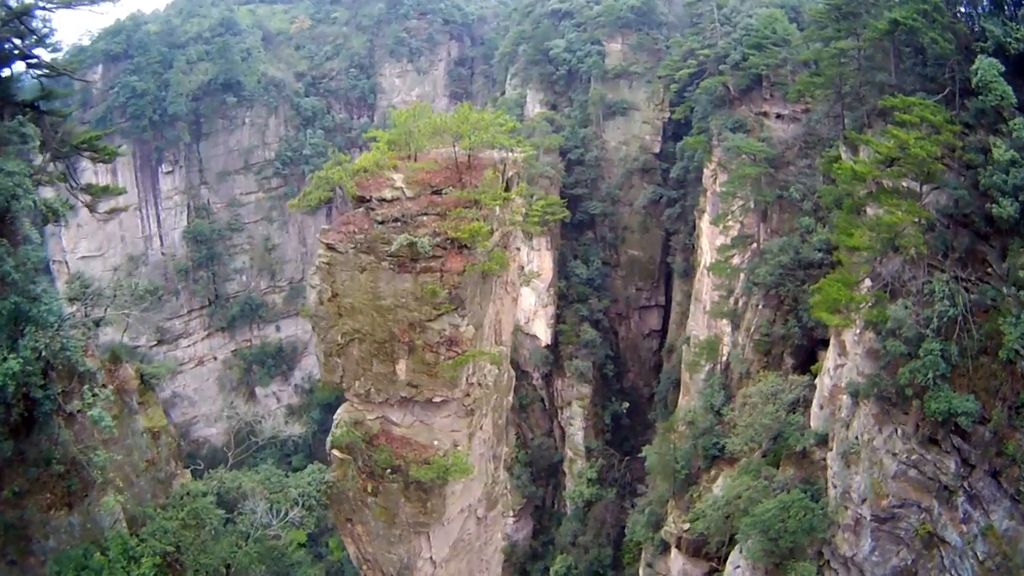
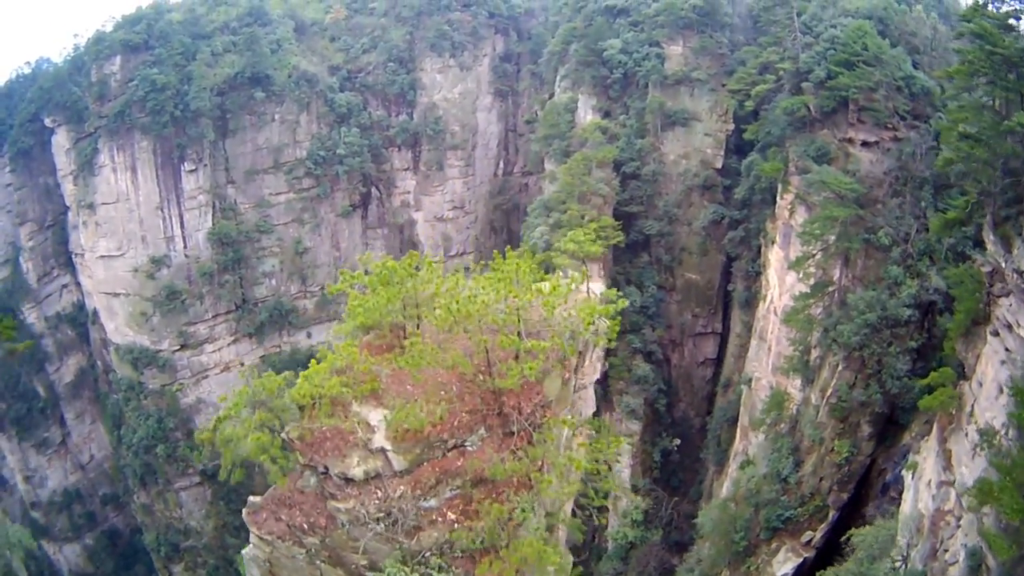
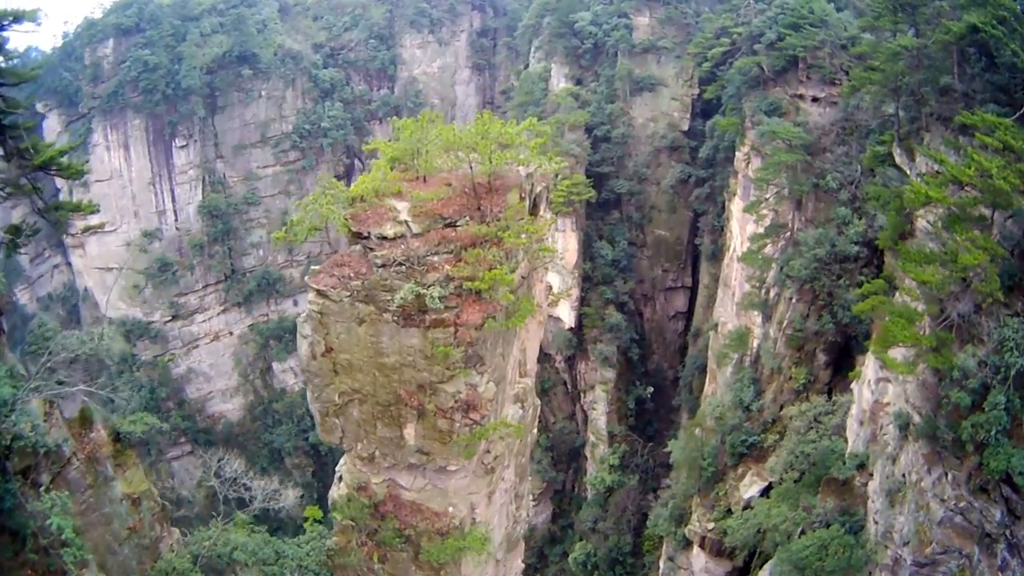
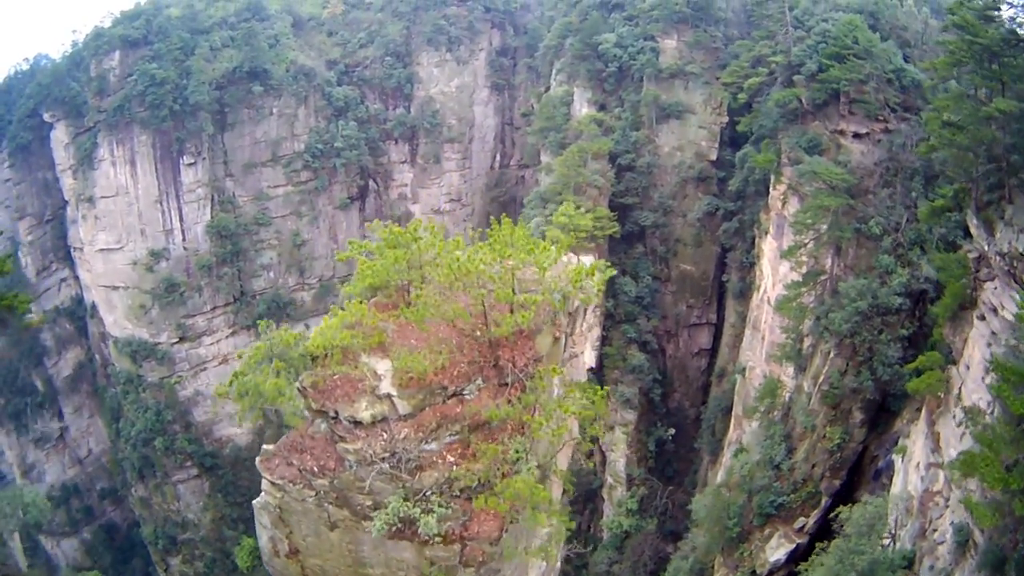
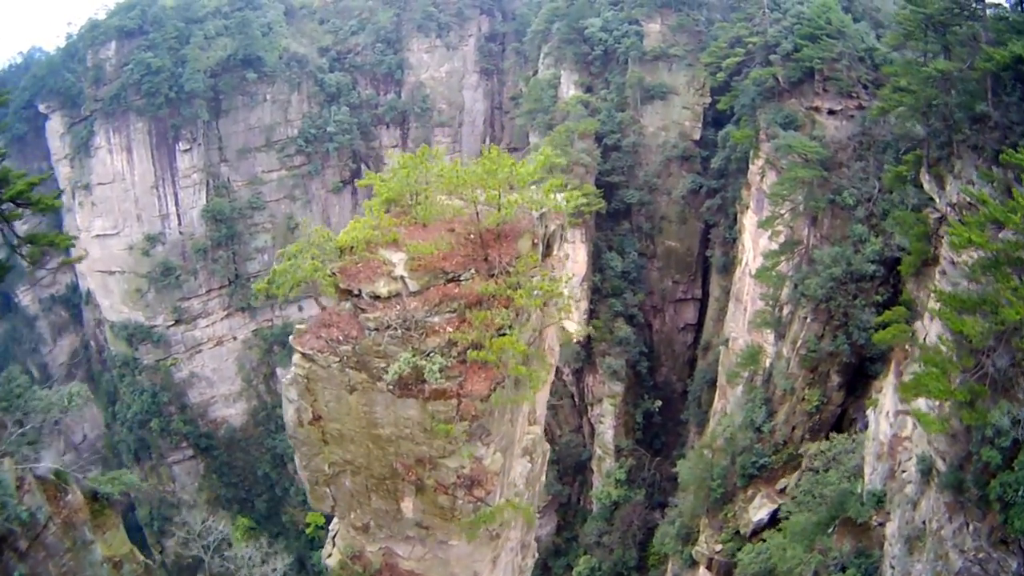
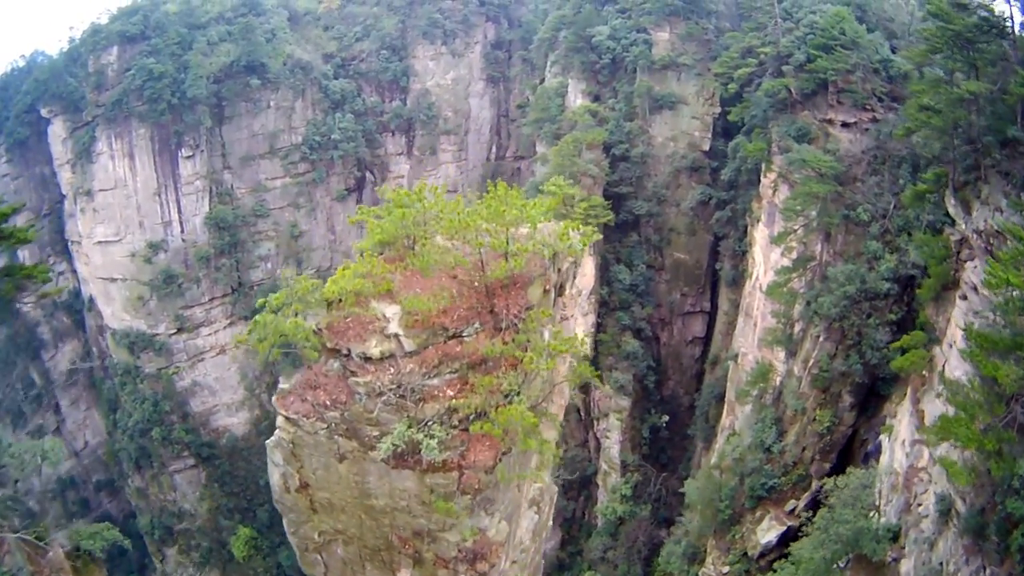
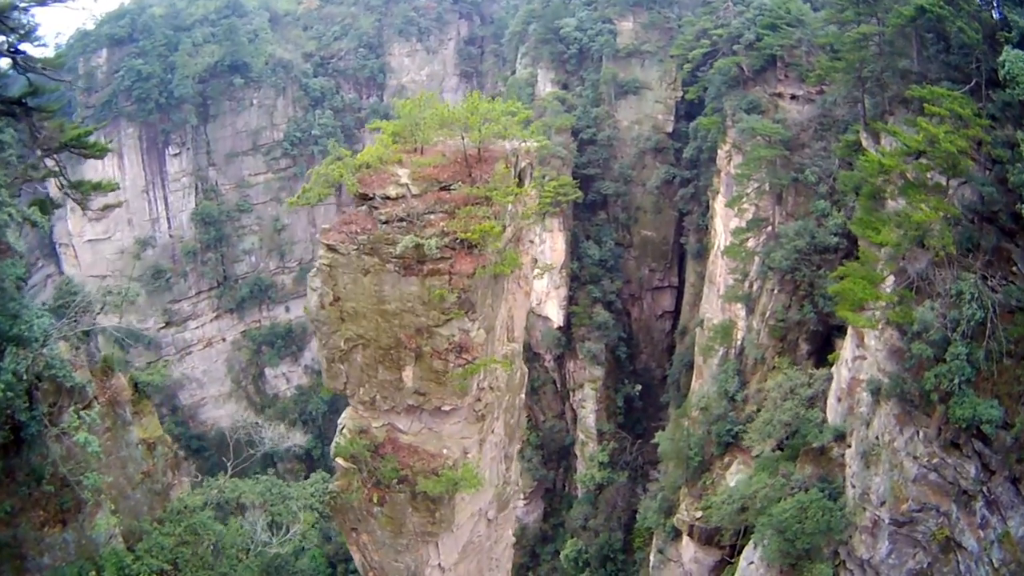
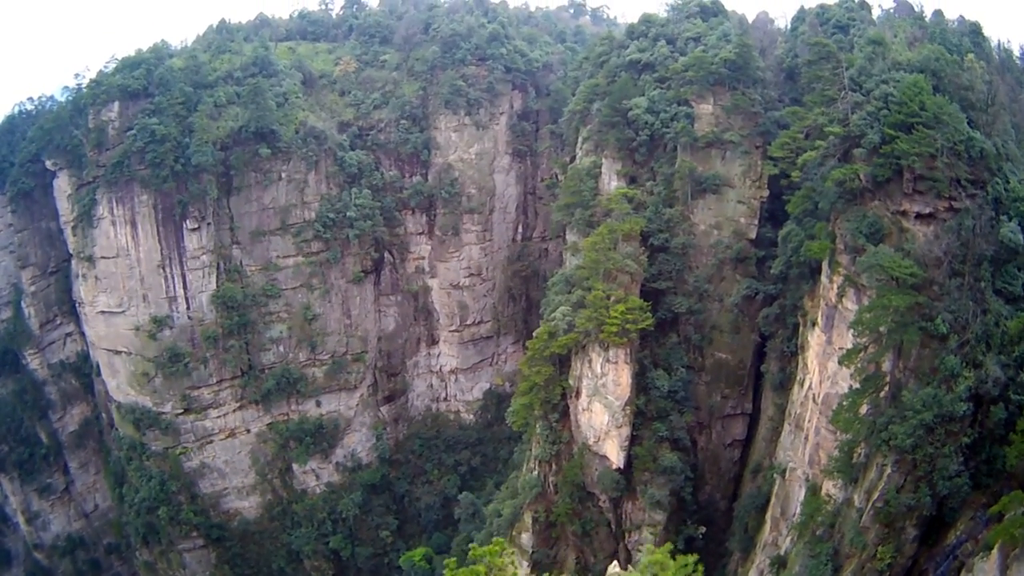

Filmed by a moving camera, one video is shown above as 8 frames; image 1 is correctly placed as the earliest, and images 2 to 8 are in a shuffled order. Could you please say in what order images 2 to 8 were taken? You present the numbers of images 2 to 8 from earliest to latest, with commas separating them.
7, 3, 5, 6, 4, 2, 8
